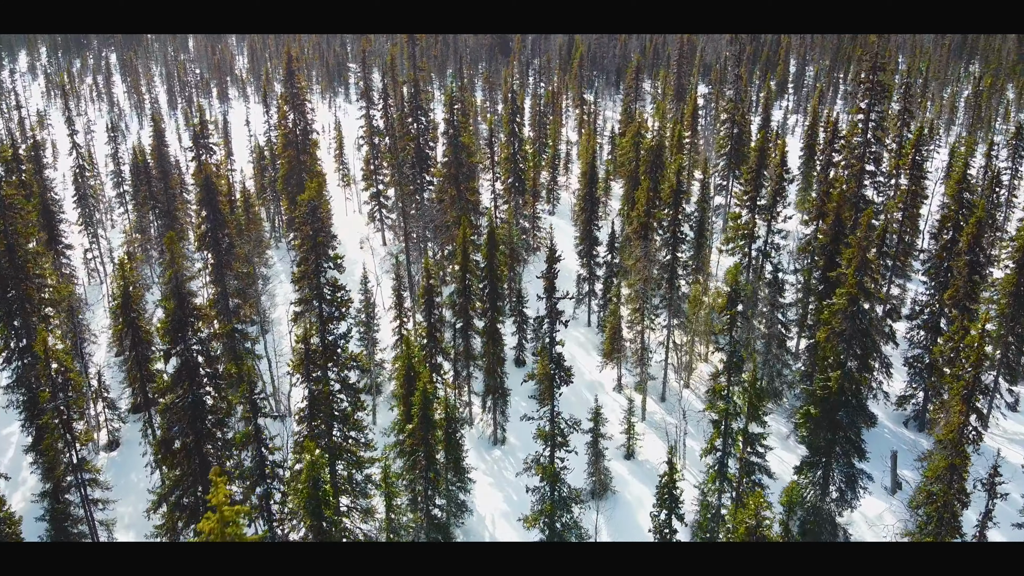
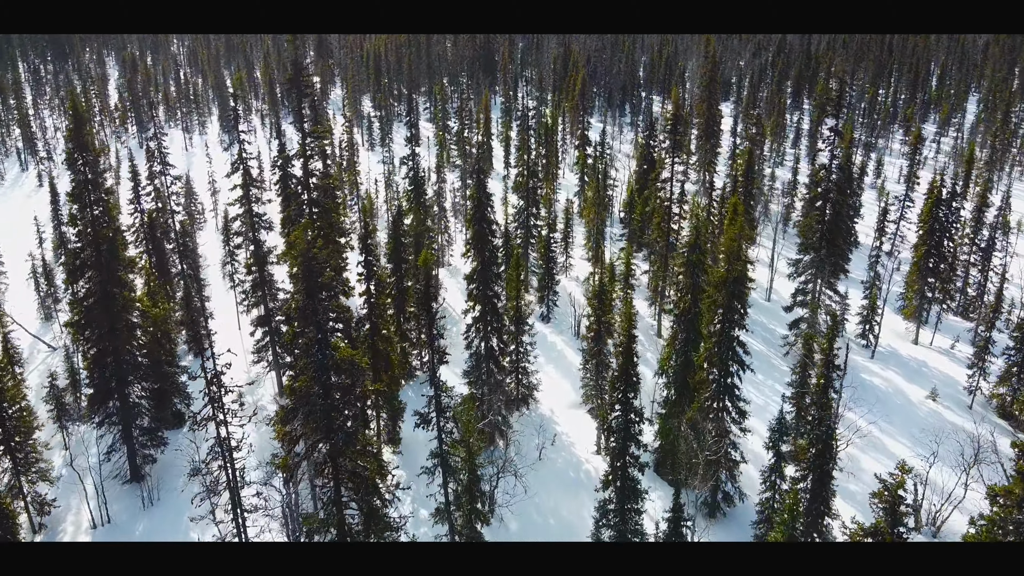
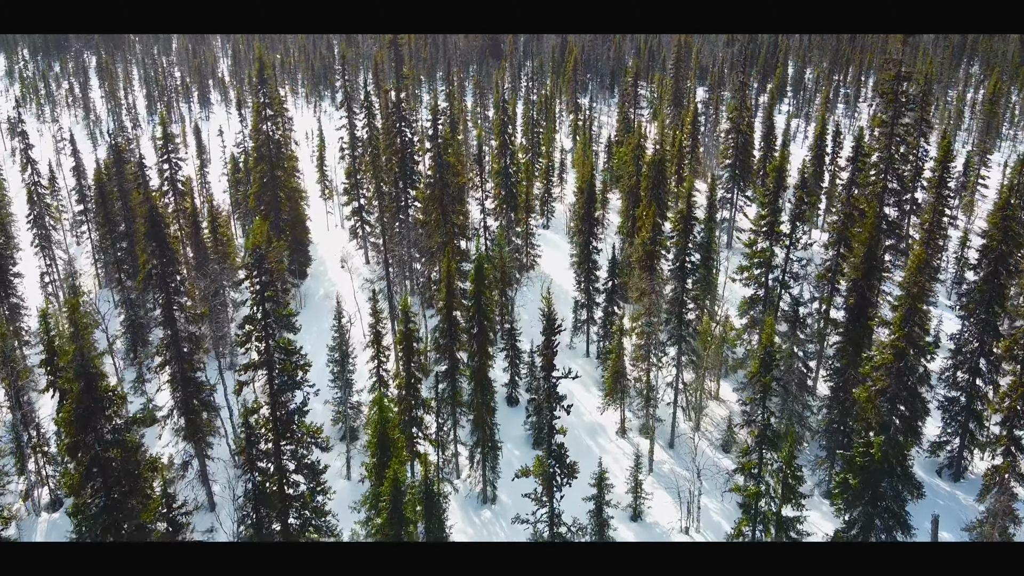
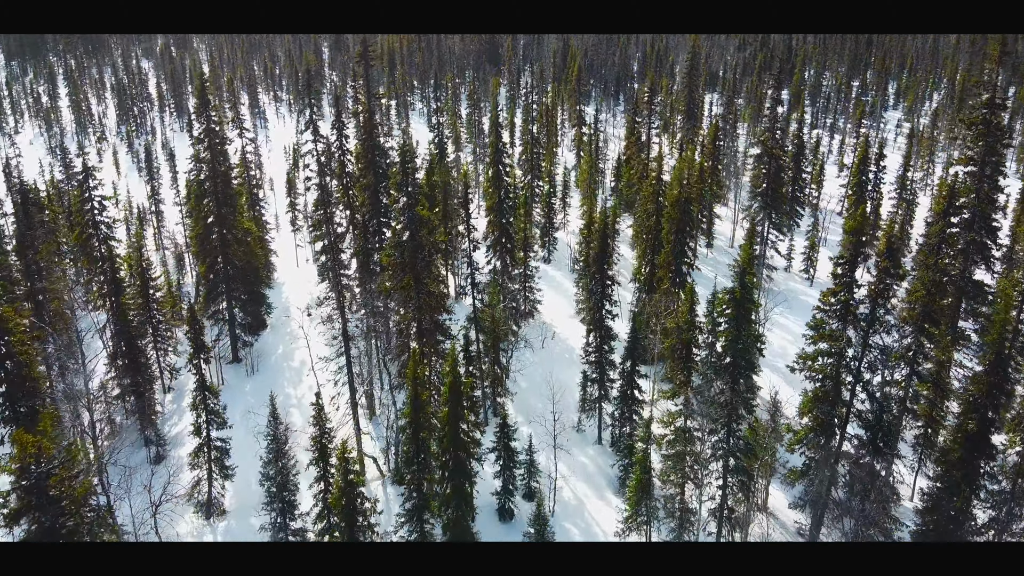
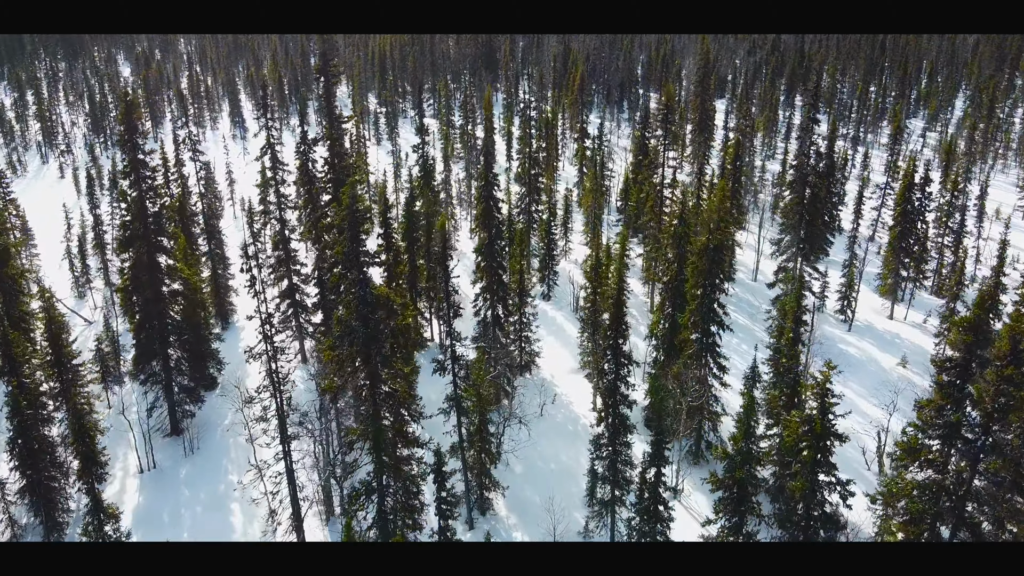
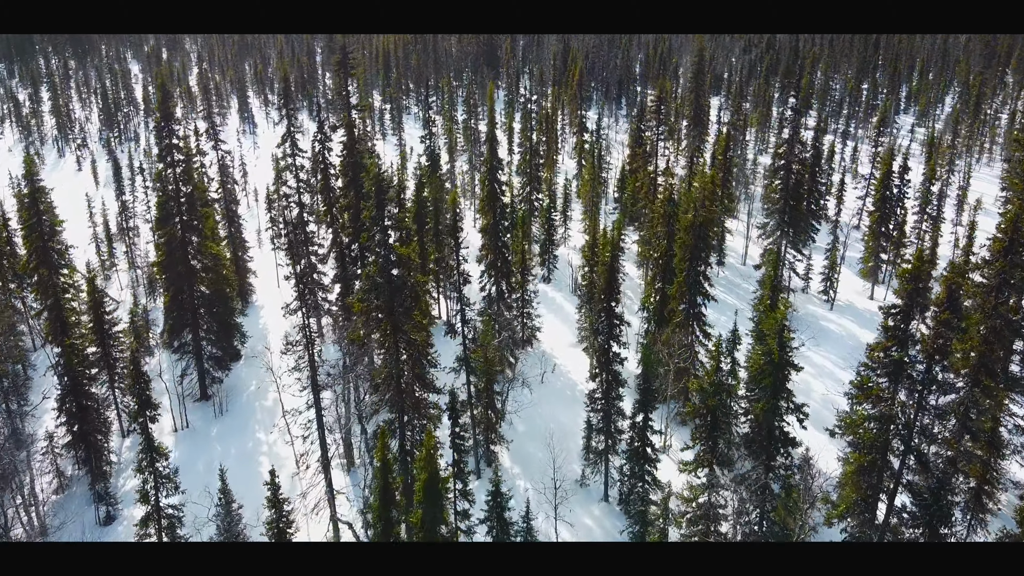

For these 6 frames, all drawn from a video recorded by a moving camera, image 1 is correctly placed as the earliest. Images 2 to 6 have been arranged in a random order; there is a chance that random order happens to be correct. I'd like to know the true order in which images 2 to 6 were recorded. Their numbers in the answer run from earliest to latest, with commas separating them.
3, 4, 6, 5, 2
